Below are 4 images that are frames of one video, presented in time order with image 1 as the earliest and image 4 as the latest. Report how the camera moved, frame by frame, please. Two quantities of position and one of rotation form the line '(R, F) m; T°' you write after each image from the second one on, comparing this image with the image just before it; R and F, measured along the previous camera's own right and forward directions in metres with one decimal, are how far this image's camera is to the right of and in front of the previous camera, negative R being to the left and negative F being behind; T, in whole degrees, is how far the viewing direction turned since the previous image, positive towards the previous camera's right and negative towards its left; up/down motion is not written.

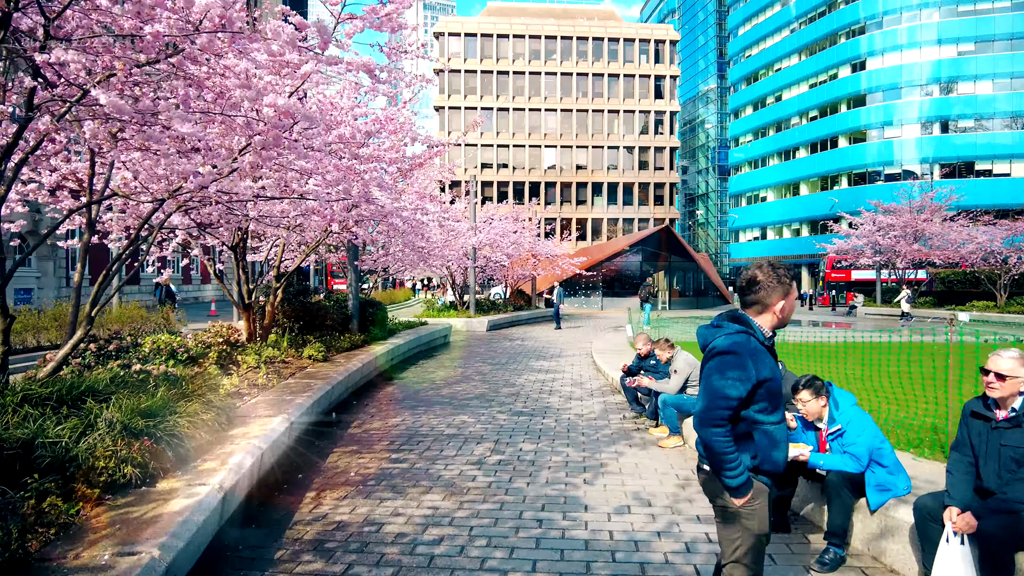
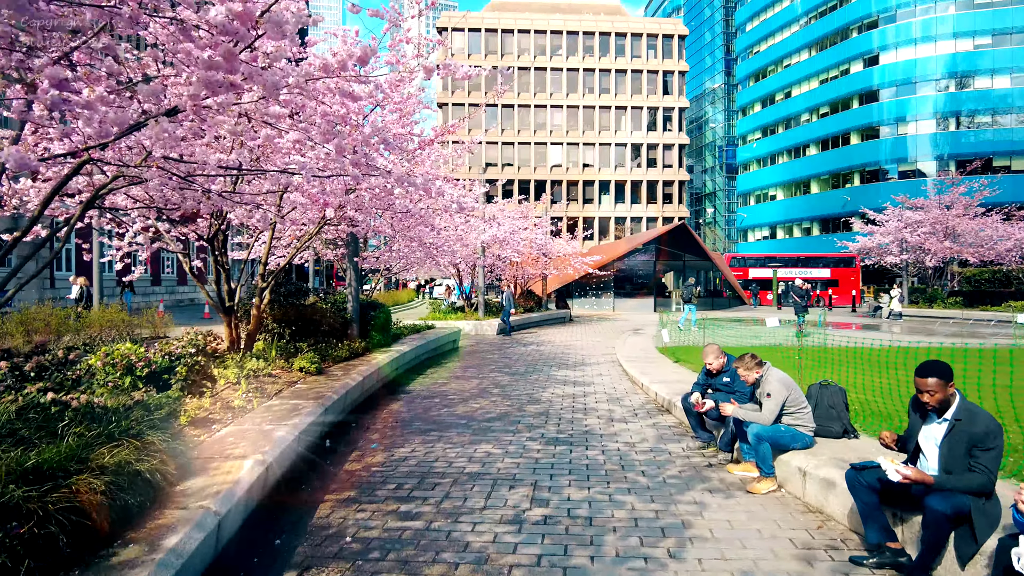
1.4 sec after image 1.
(-0.4, +1.7) m; 0°
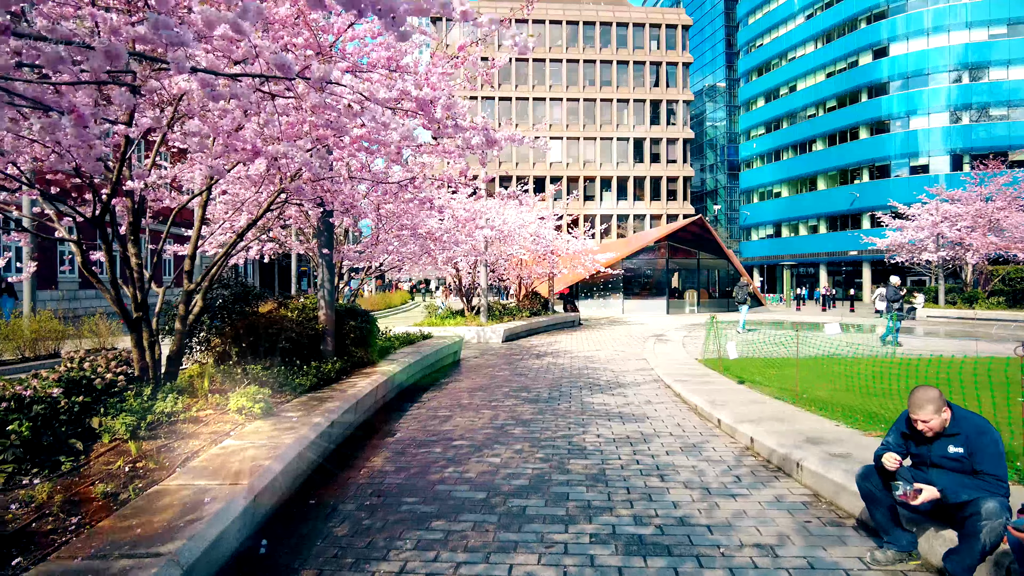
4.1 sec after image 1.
(-0.4, +3.0) m; +1°
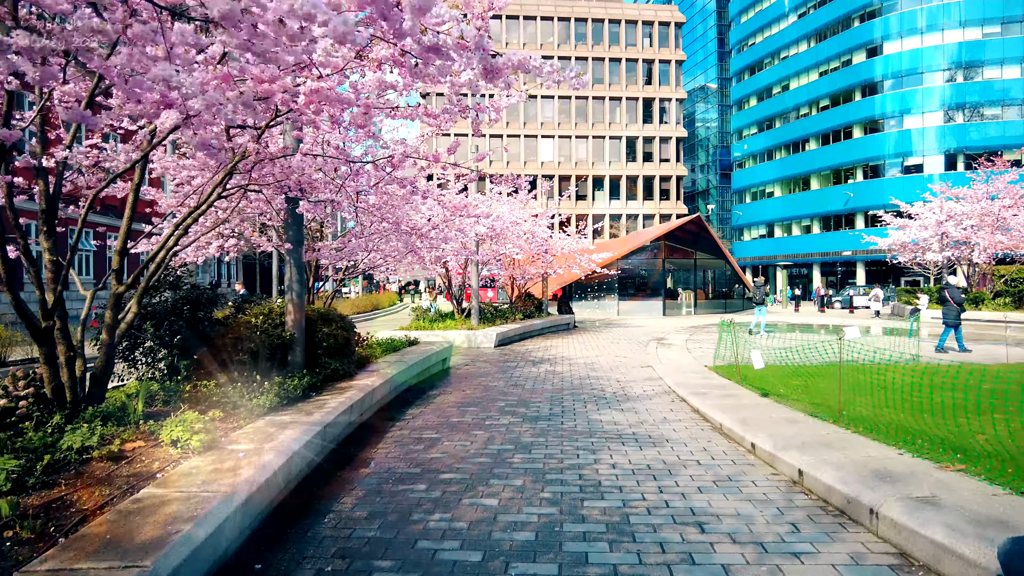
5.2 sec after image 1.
(-0.1, +1.2) m; +1°
